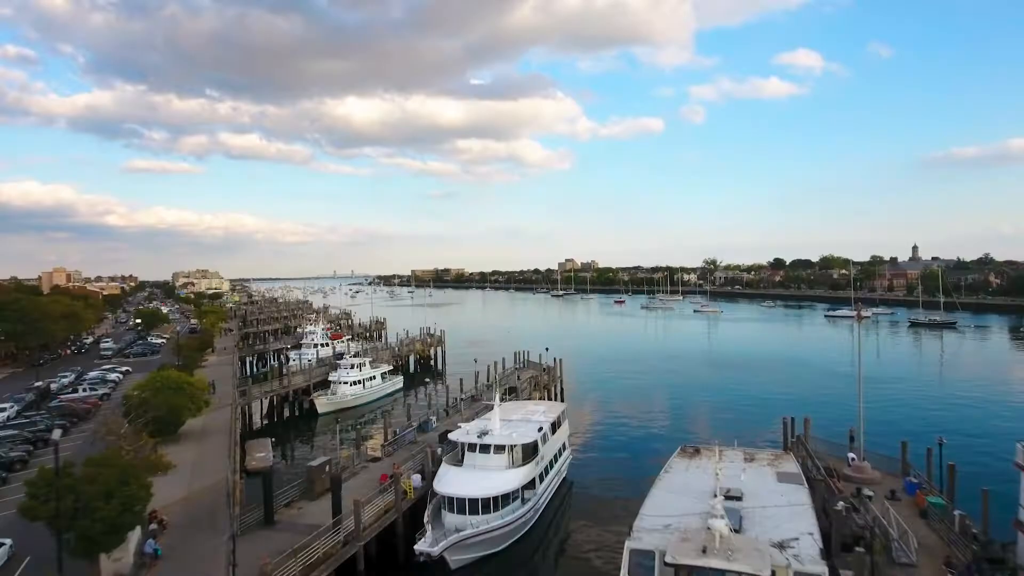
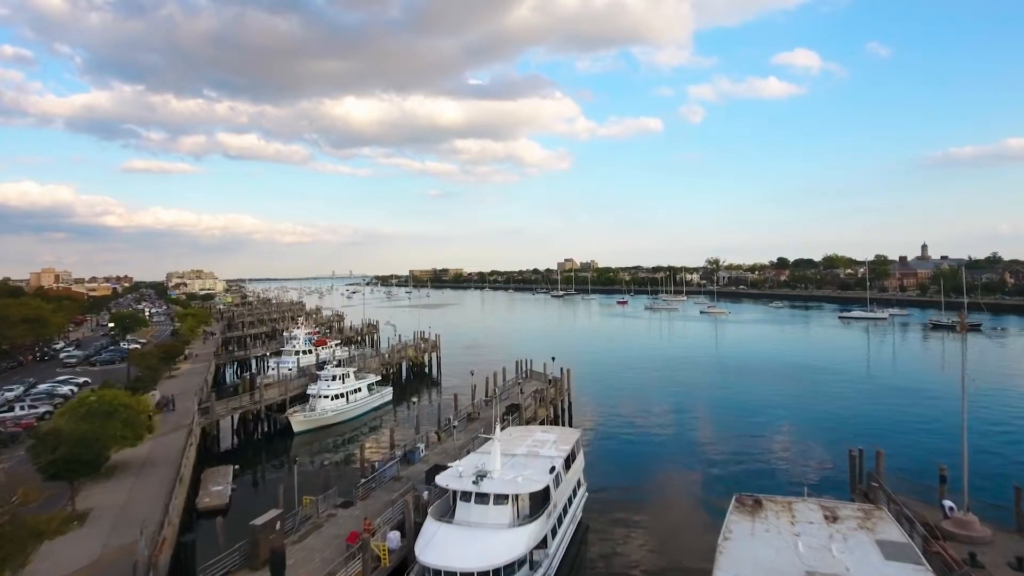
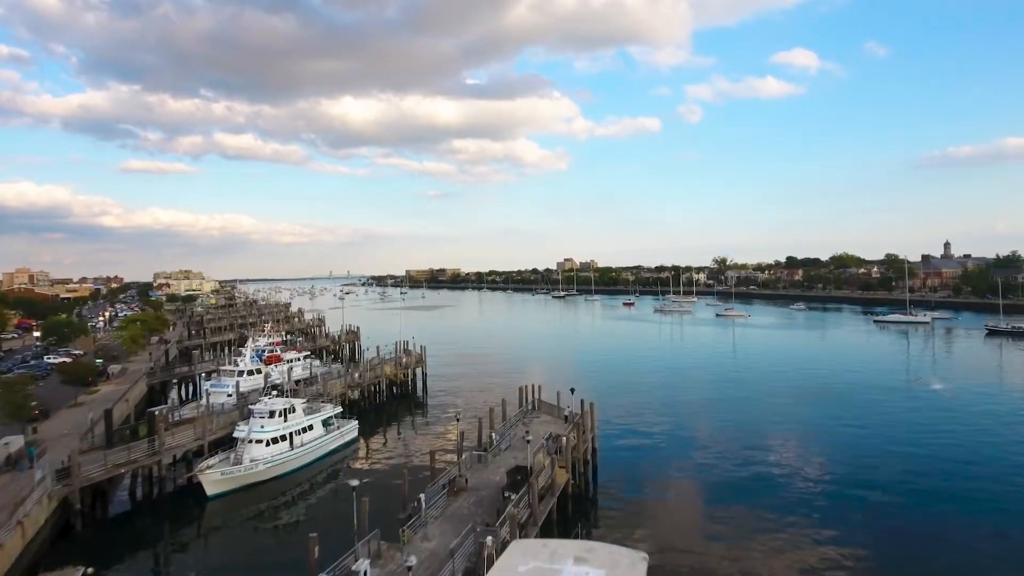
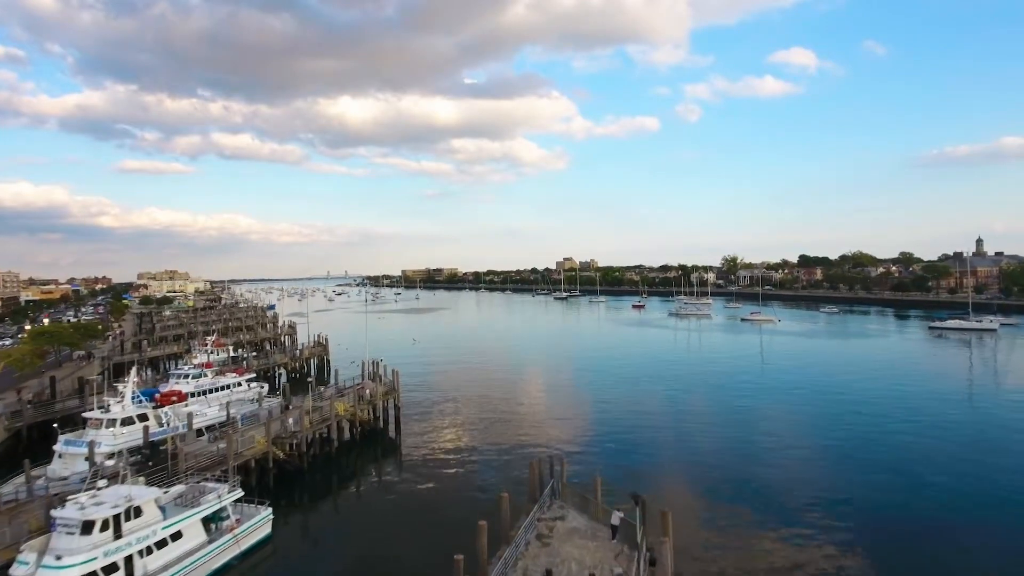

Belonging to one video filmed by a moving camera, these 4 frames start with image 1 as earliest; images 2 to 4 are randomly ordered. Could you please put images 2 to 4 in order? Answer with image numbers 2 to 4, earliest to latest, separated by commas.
2, 3, 4
